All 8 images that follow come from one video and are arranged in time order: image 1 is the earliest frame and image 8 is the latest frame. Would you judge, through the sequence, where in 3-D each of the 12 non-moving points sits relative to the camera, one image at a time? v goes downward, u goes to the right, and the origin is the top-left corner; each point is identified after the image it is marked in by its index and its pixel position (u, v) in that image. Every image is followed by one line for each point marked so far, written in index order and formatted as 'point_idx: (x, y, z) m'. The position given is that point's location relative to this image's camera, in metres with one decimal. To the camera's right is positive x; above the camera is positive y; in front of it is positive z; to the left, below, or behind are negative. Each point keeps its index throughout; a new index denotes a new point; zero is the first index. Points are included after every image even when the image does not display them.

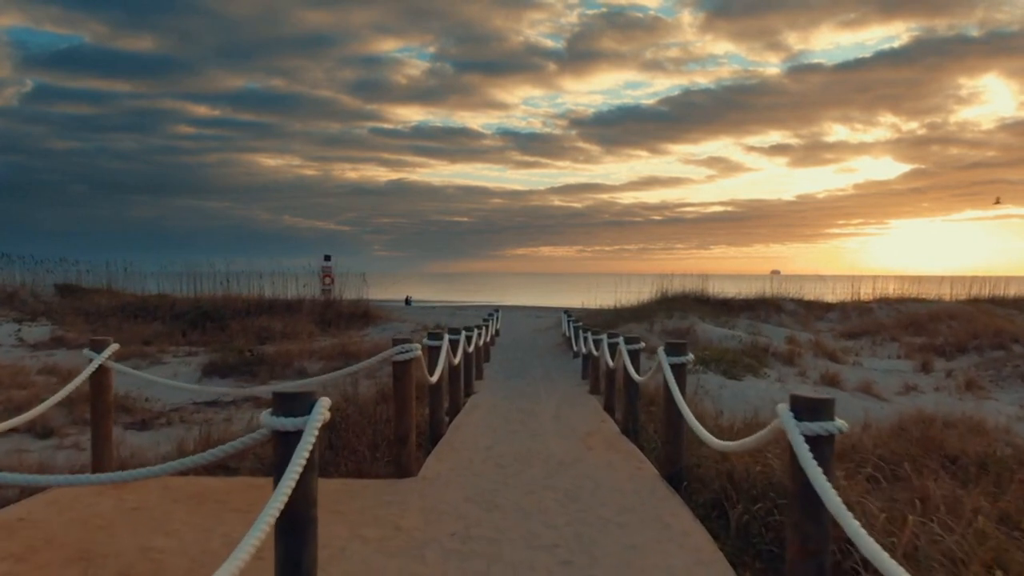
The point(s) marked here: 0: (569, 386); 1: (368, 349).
0: (+2.4, -4.3, +11.4) m
1: (-8.9, -3.8, +16.2) m
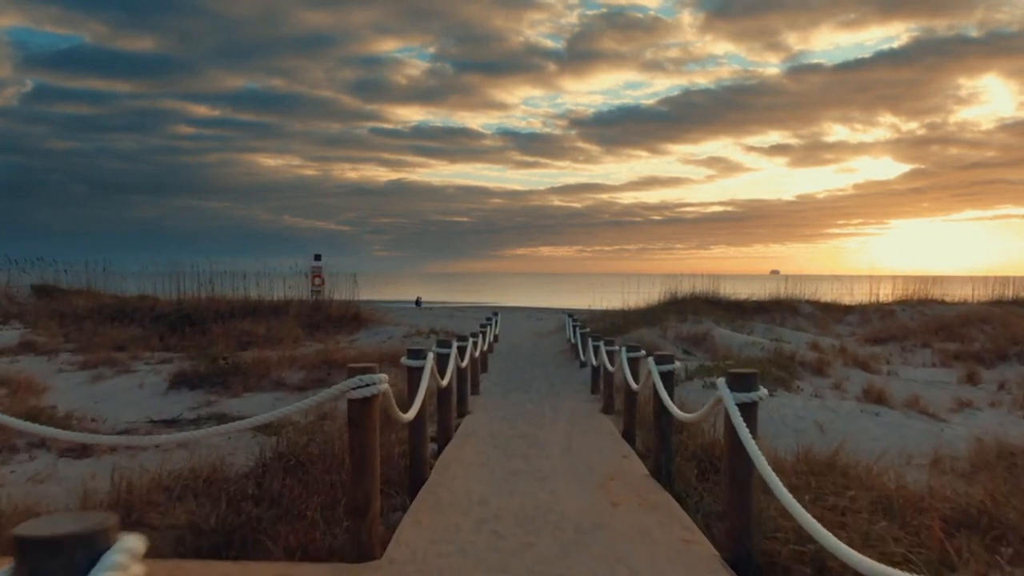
0: (+2.5, -4.4, +9.9) m
1: (-8.9, -3.9, +14.8) m
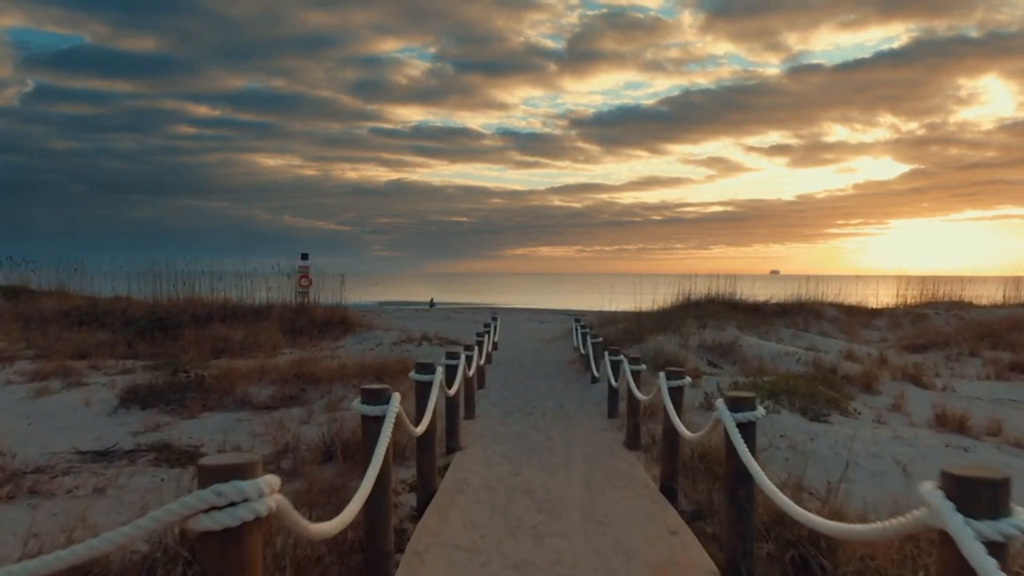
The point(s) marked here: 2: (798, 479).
0: (+2.5, -4.5, +8.1) m
1: (-8.9, -4.0, +13.0) m
2: (+6.7, -4.5, +6.1) m
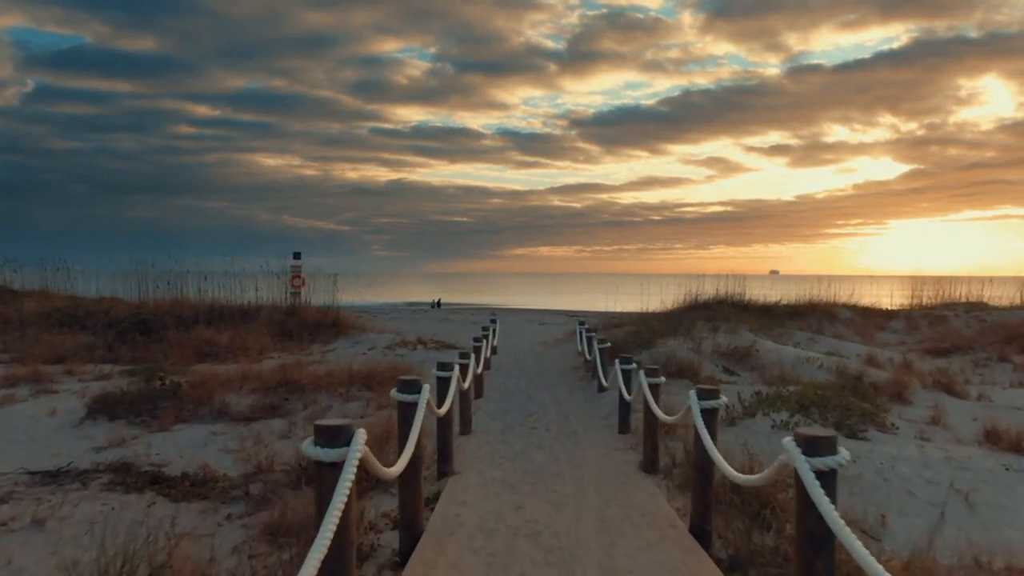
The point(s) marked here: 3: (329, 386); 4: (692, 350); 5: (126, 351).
0: (+2.5, -4.6, +7.2) m
1: (-8.8, -4.0, +12.0) m
2: (+6.7, -4.5, +5.2) m
3: (-7.9, -4.3, +11.4) m
4: (+8.6, -3.0, +12.4) m
5: (-25.9, -4.2, +17.6) m
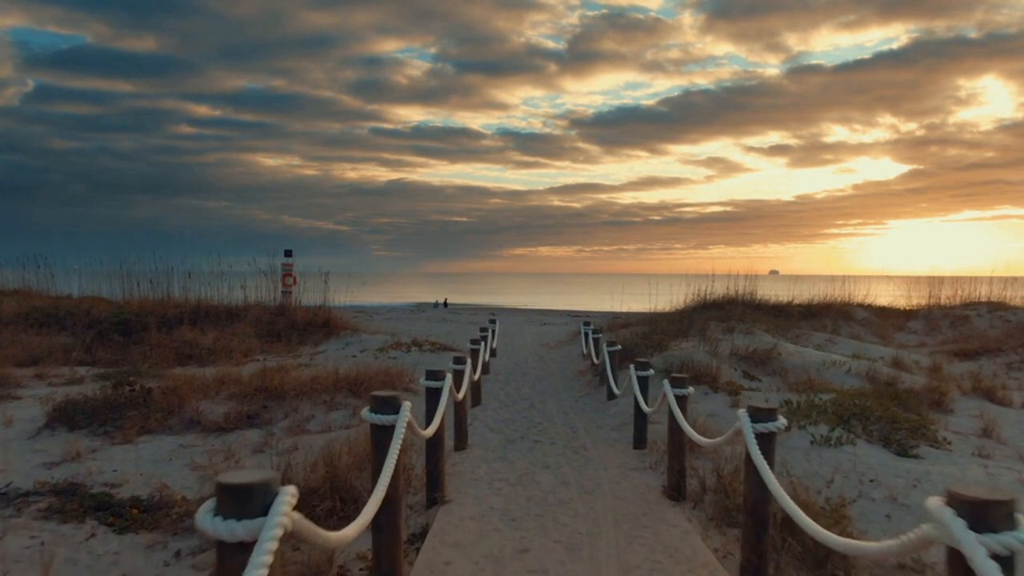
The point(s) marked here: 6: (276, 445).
0: (+2.6, -4.5, +6.2) m
1: (-8.8, -3.9, +11.0) m
2: (+6.7, -4.4, +4.2) m
3: (-7.9, -4.2, +10.4) m
4: (+8.6, -2.9, +11.4) m
5: (-25.9, -4.1, +16.6) m
6: (-7.7, -5.1, +8.5) m
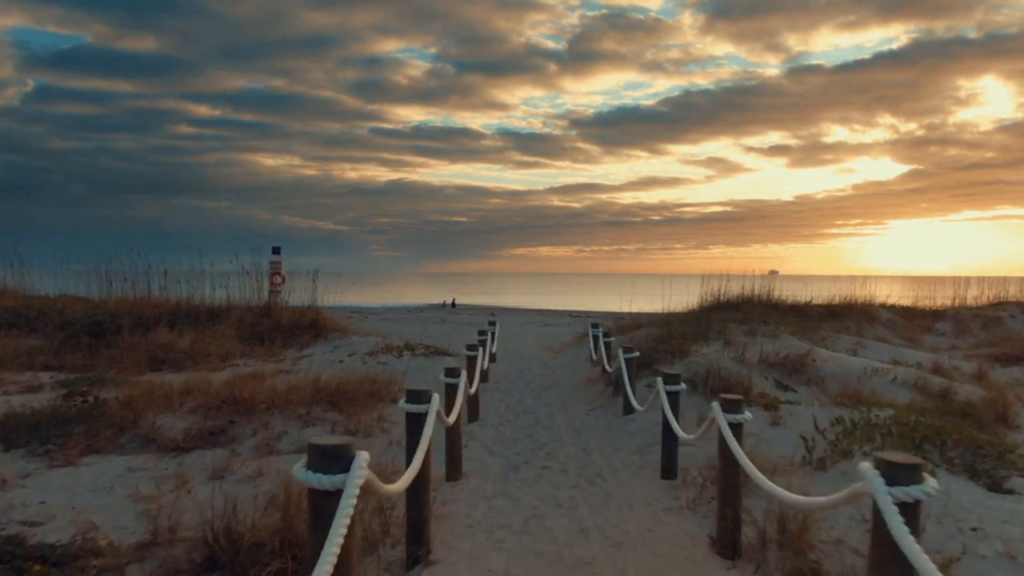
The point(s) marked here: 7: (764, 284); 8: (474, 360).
0: (+2.6, -4.4, +5.0) m
1: (-8.7, -3.9, +9.8) m
2: (+6.8, -4.3, +3.0) m
3: (-7.8, -4.1, +9.1) m
4: (+8.7, -2.8, +10.2) m
5: (-25.8, -4.0, +15.3) m
6: (-7.6, -5.0, +7.2) m
7: (+18.7, +0.3, +19.3) m
8: (-1.4, -2.6, +9.3) m
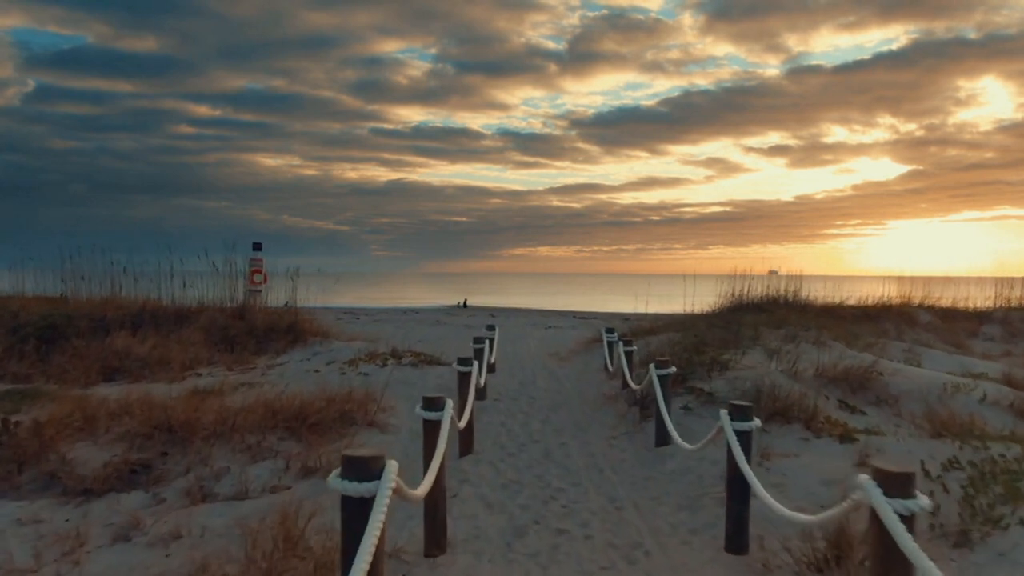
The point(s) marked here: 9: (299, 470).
0: (+2.7, -4.3, +3.2) m
1: (-8.6, -3.8, +8.0) m
2: (+6.9, -4.3, +1.2) m
3: (-7.7, -4.0, +7.3) m
4: (+8.8, -2.7, +8.4) m
5: (-25.7, -3.9, +13.5) m
6: (-7.5, -5.0, +5.4) m
7: (+18.7, +0.3, +17.5) m
8: (-1.3, -2.5, +7.5) m
9: (-5.3, -4.5, +6.4) m
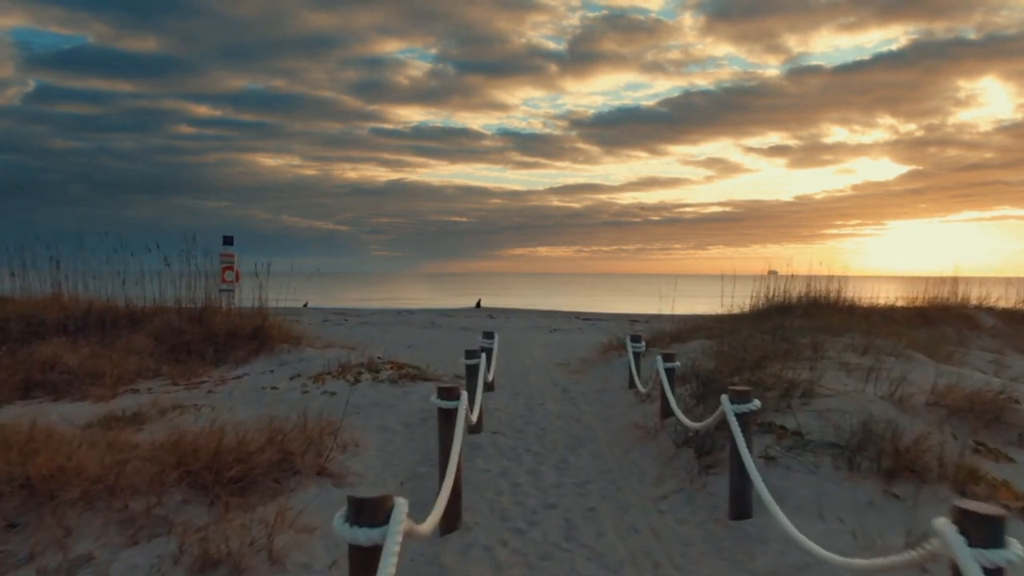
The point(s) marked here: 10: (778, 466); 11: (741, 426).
0: (+2.8, -4.3, +0.9) m
1: (-8.5, -3.7, +5.8) m
2: (+7.0, -4.2, -1.1) m
3: (-7.6, -4.0, +5.1) m
4: (+8.9, -2.7, +6.1) m
5: (-25.6, -3.9, +11.3) m
6: (-7.4, -4.9, +3.2) m
7: (+18.9, +0.4, +15.3) m
8: (-1.2, -2.4, +5.3) m
9: (-5.1, -4.4, +4.2) m
10: (+5.1, -3.4, +5.0) m
11: (+4.1, -2.4, +4.8) m
